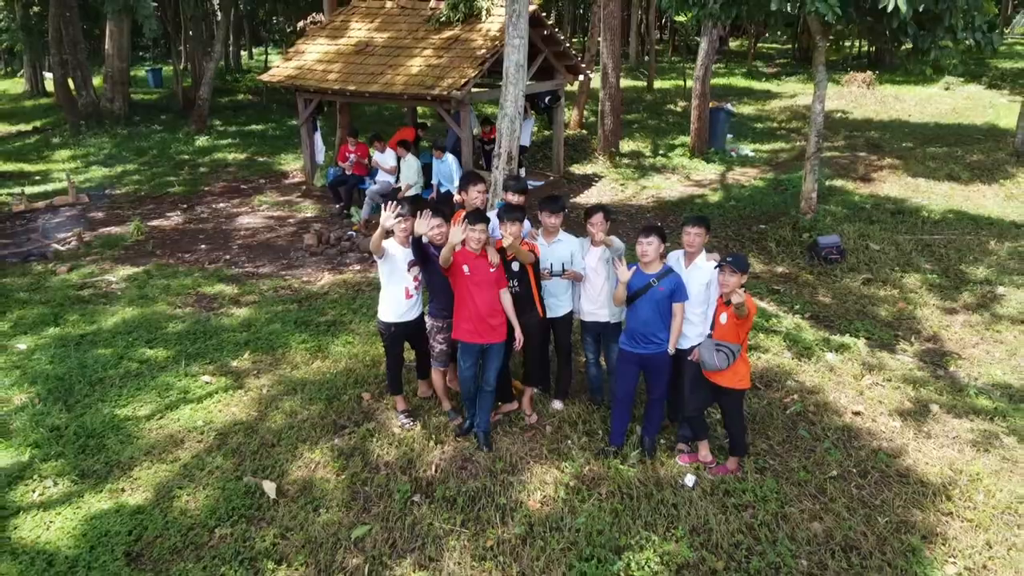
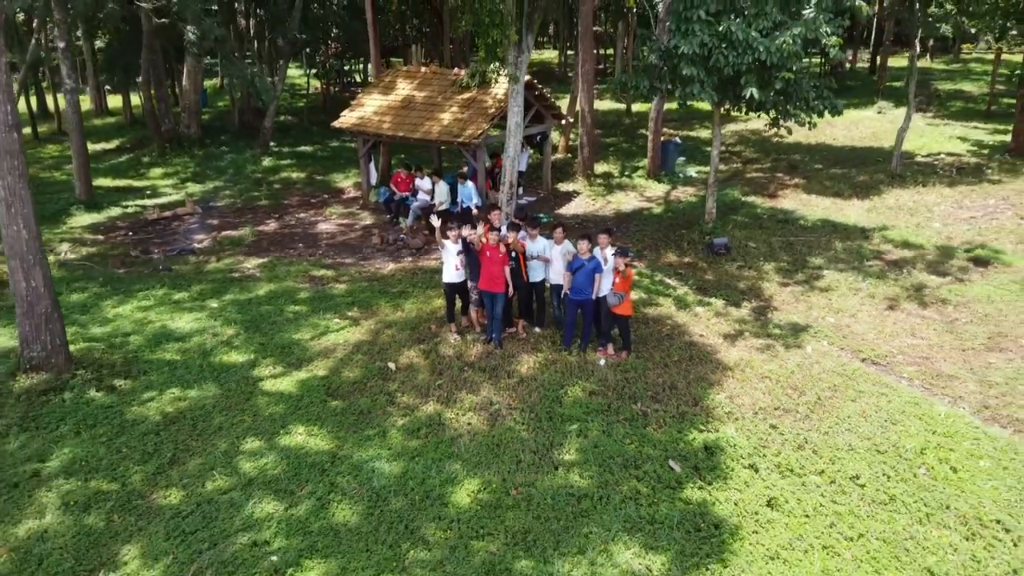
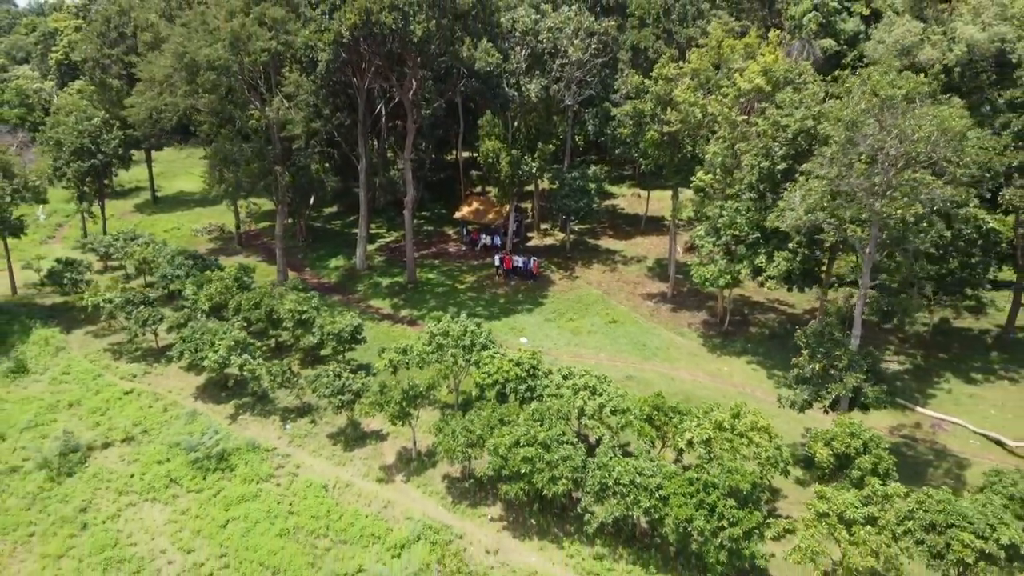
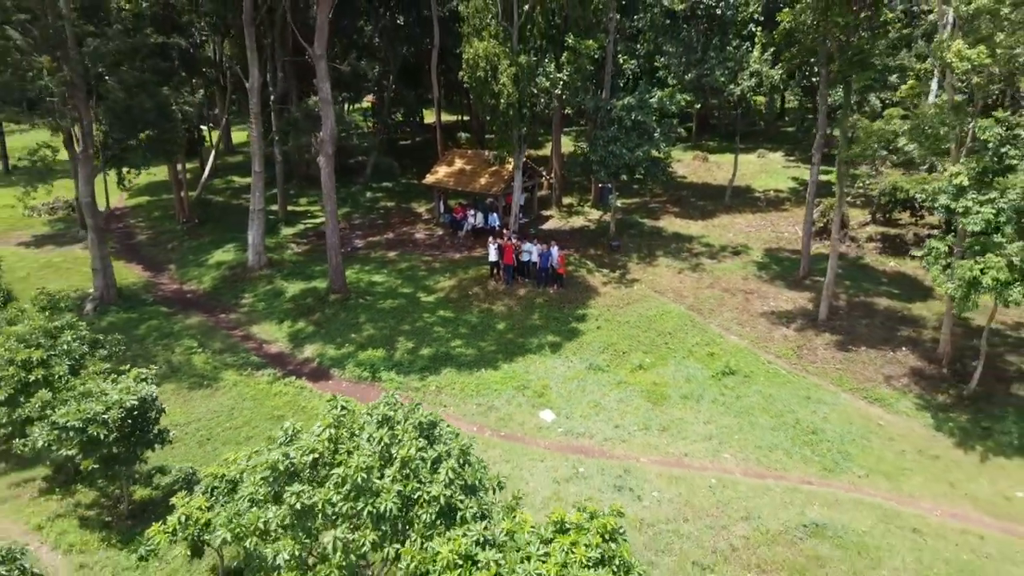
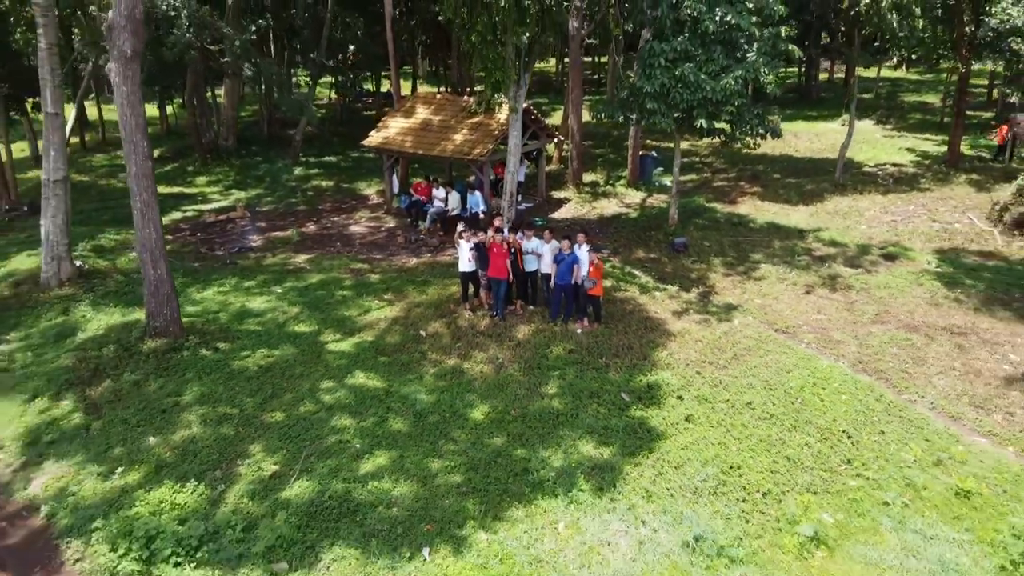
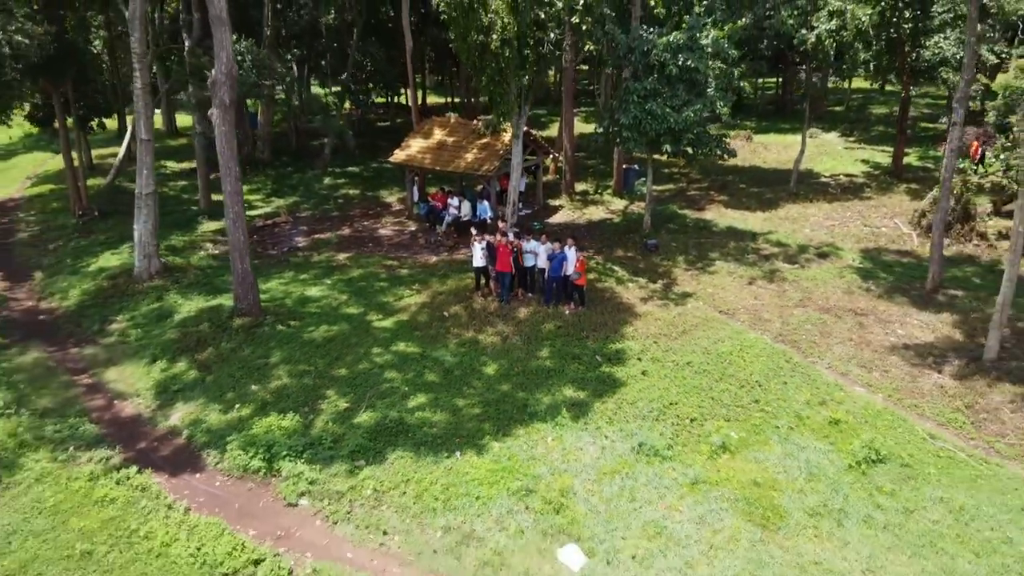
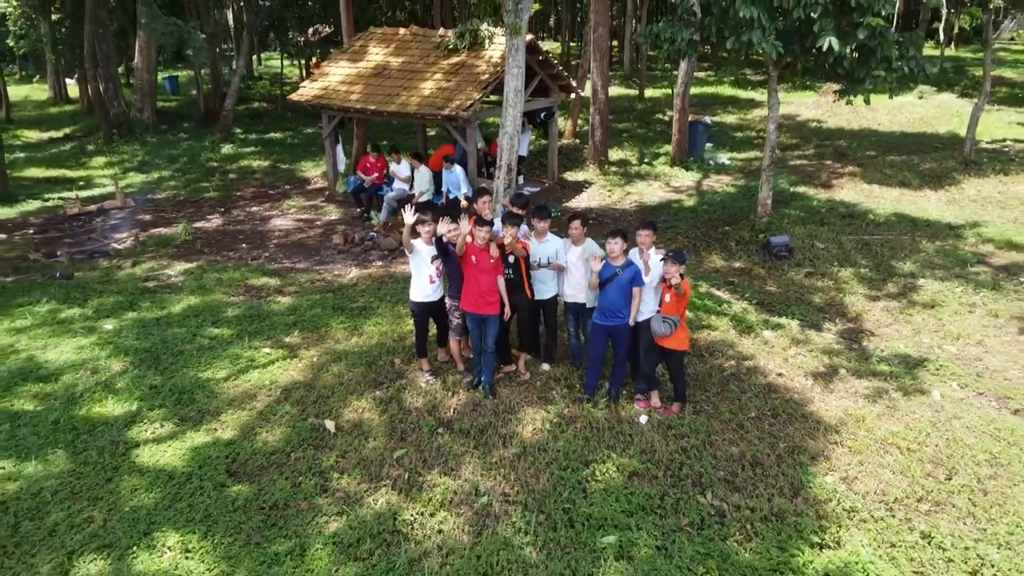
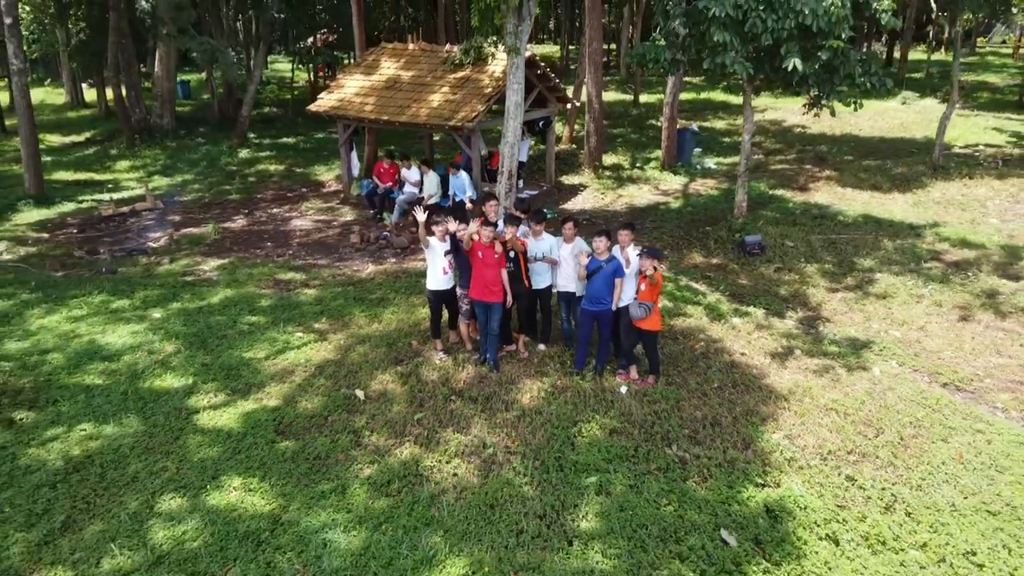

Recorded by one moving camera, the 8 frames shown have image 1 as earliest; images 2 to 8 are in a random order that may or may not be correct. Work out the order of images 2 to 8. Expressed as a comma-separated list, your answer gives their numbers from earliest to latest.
7, 8, 2, 5, 6, 4, 3
